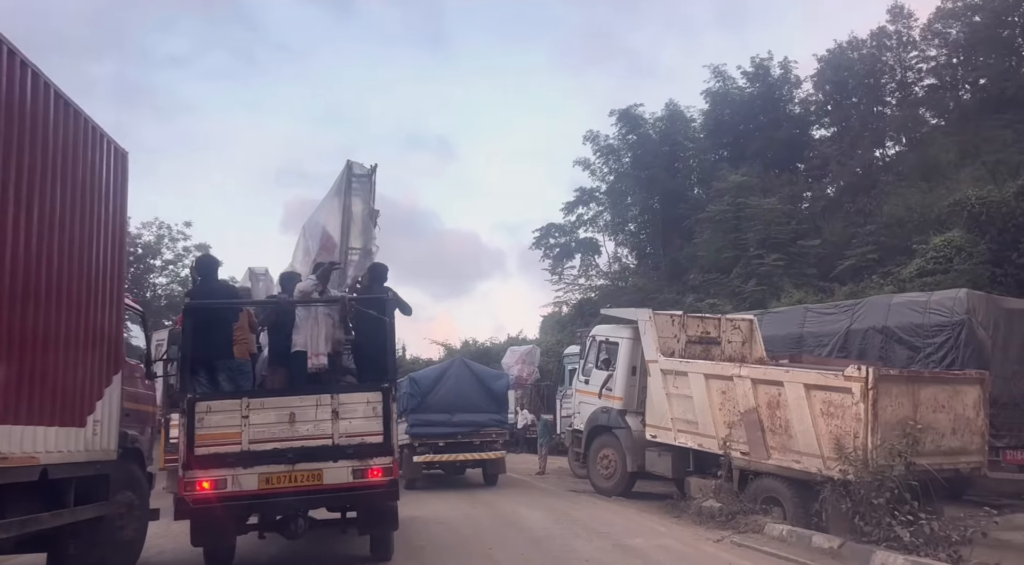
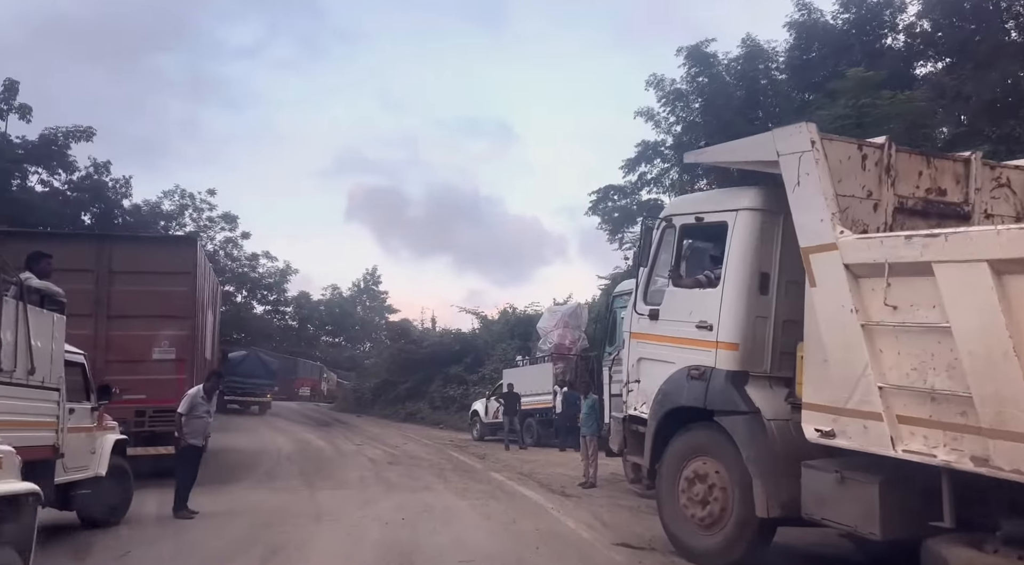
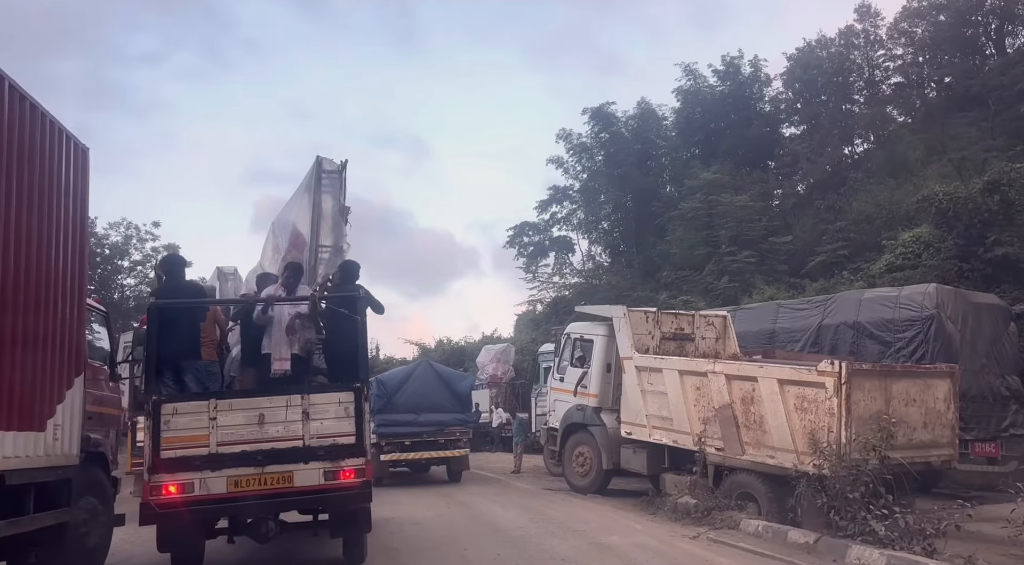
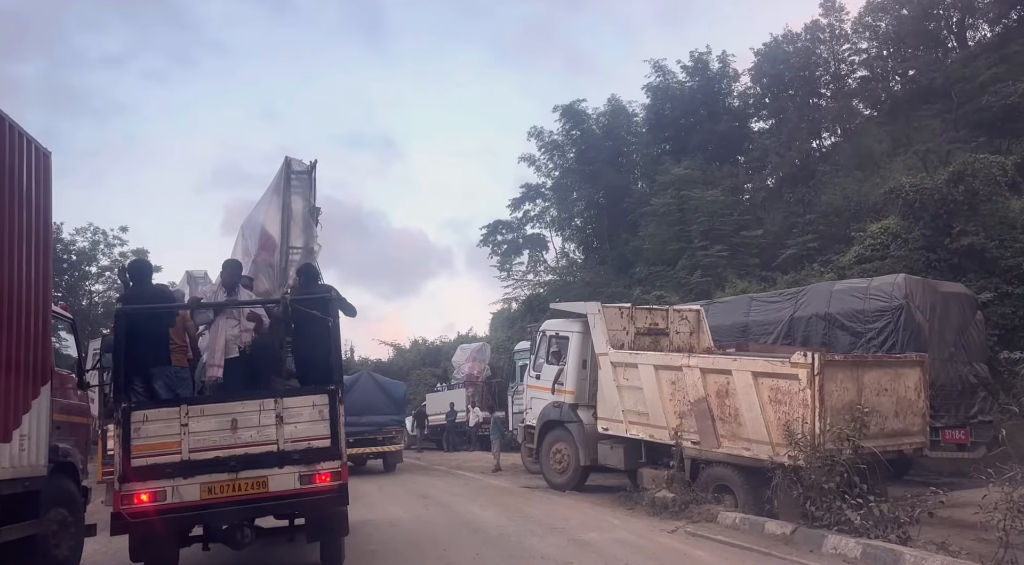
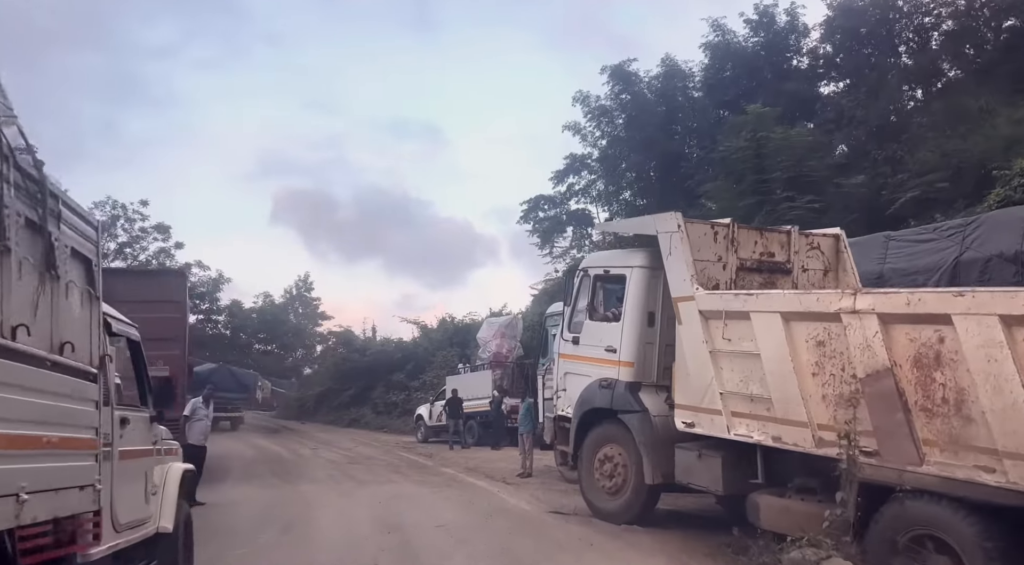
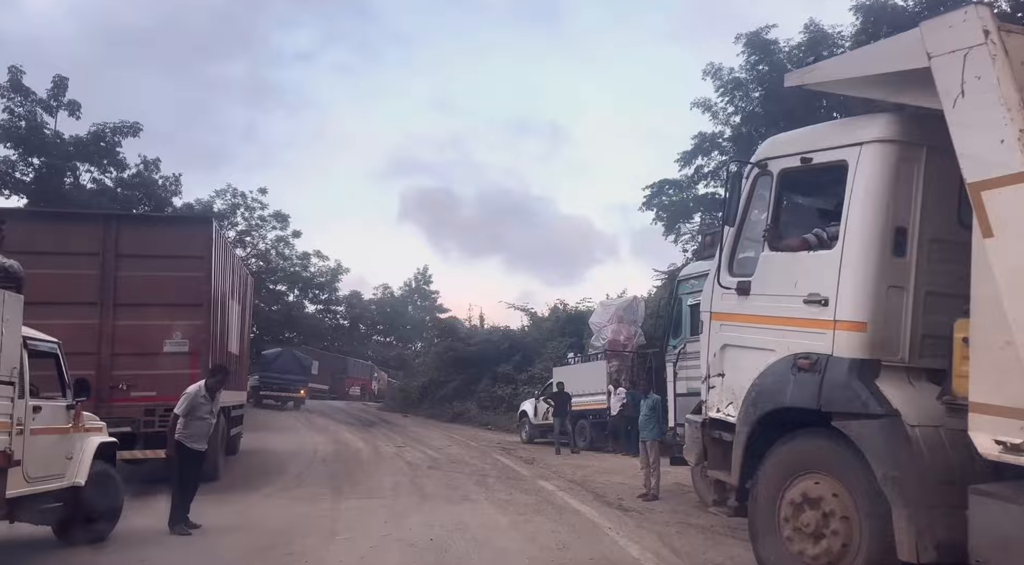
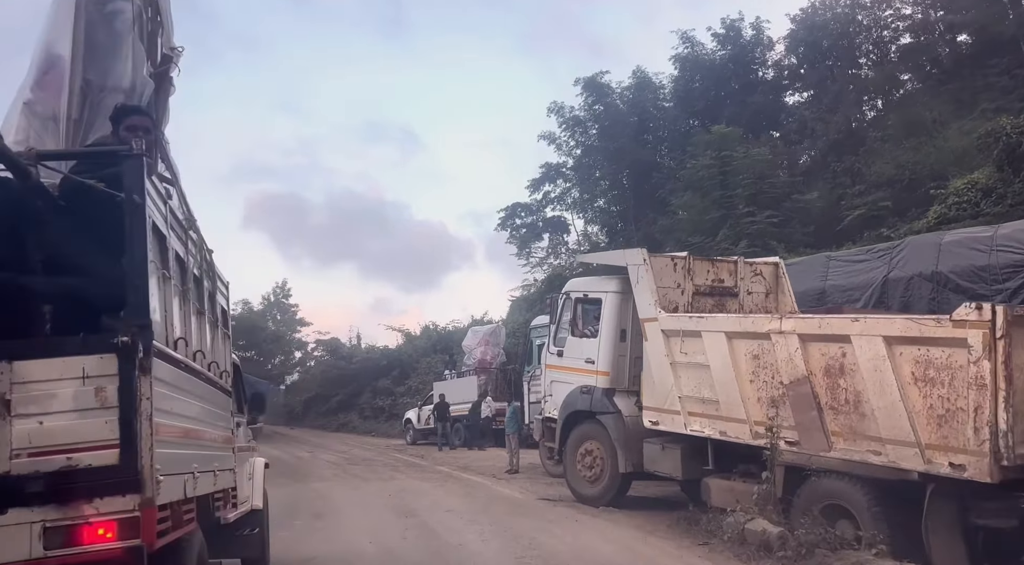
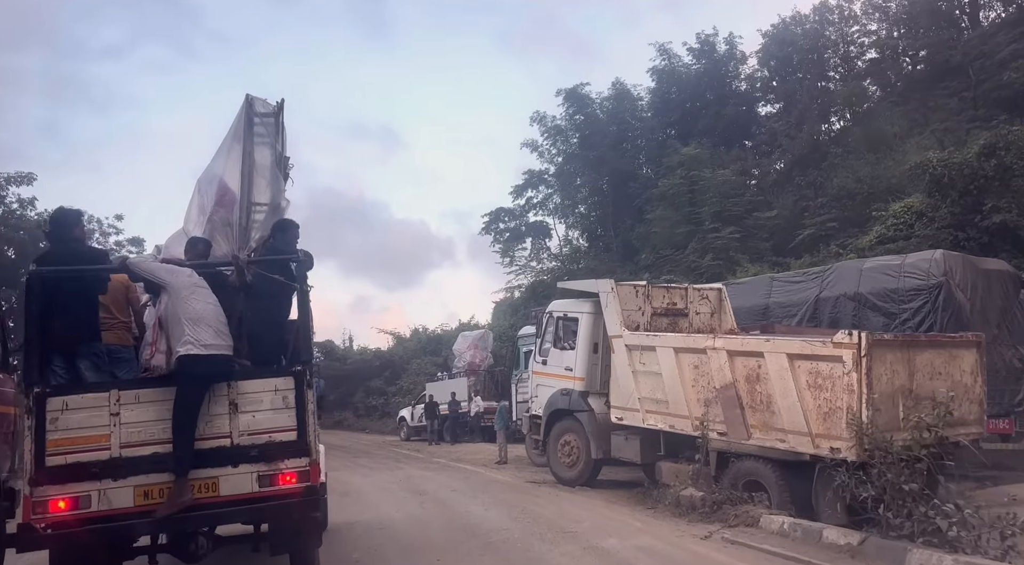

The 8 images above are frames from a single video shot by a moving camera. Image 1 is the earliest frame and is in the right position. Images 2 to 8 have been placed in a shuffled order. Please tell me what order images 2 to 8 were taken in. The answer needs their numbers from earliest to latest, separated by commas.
3, 4, 8, 7, 5, 2, 6
